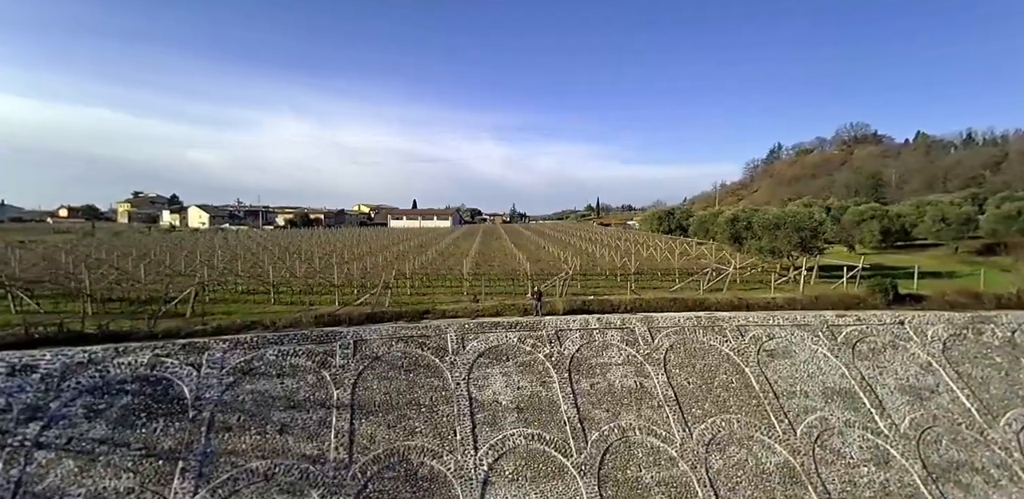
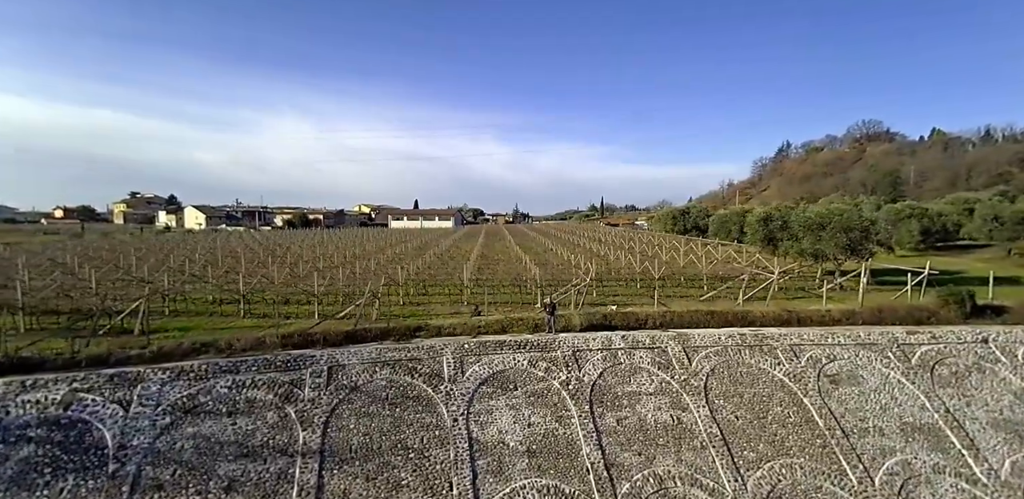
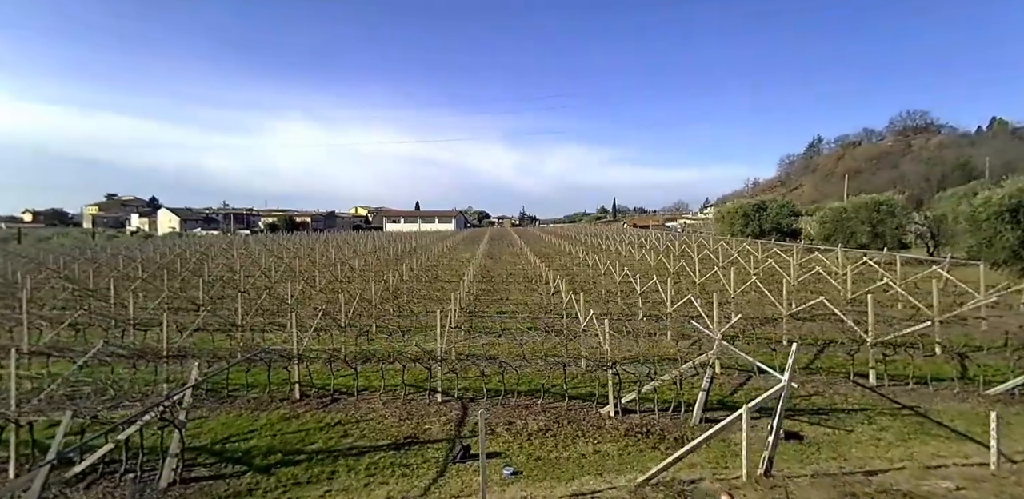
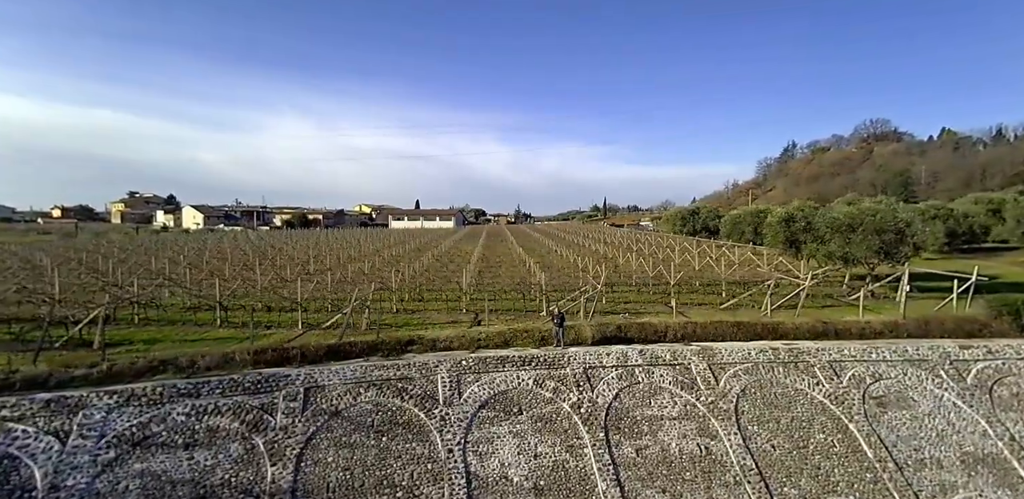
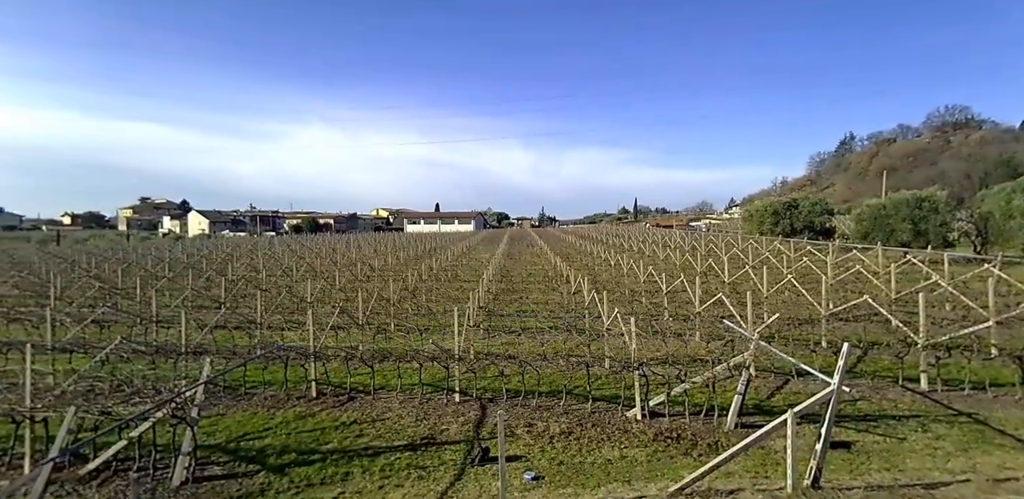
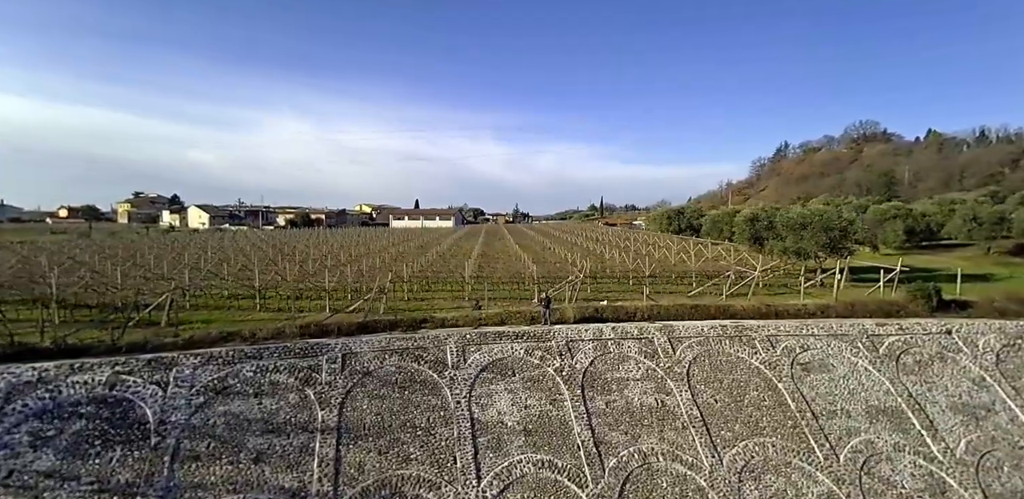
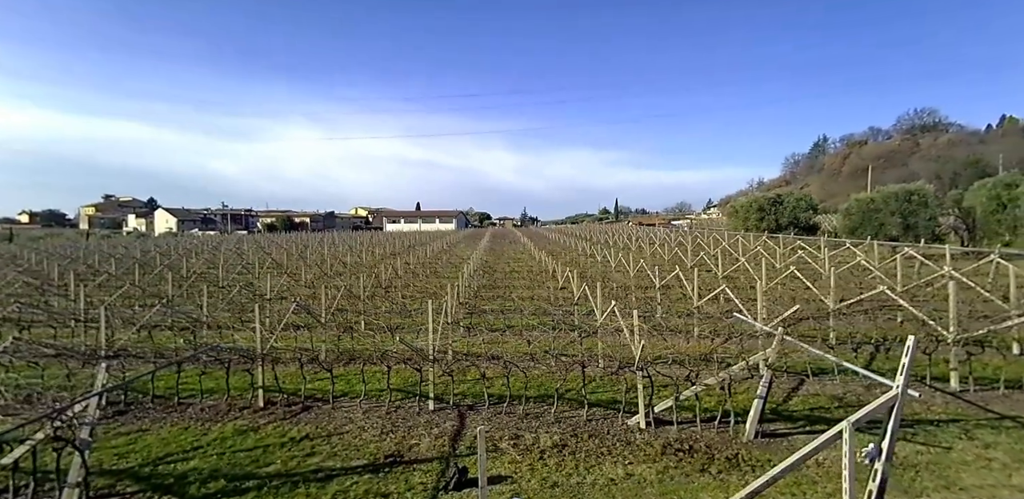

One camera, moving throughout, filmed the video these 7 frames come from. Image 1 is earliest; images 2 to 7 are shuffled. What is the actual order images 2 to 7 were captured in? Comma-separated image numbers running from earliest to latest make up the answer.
6, 2, 4, 3, 5, 7
